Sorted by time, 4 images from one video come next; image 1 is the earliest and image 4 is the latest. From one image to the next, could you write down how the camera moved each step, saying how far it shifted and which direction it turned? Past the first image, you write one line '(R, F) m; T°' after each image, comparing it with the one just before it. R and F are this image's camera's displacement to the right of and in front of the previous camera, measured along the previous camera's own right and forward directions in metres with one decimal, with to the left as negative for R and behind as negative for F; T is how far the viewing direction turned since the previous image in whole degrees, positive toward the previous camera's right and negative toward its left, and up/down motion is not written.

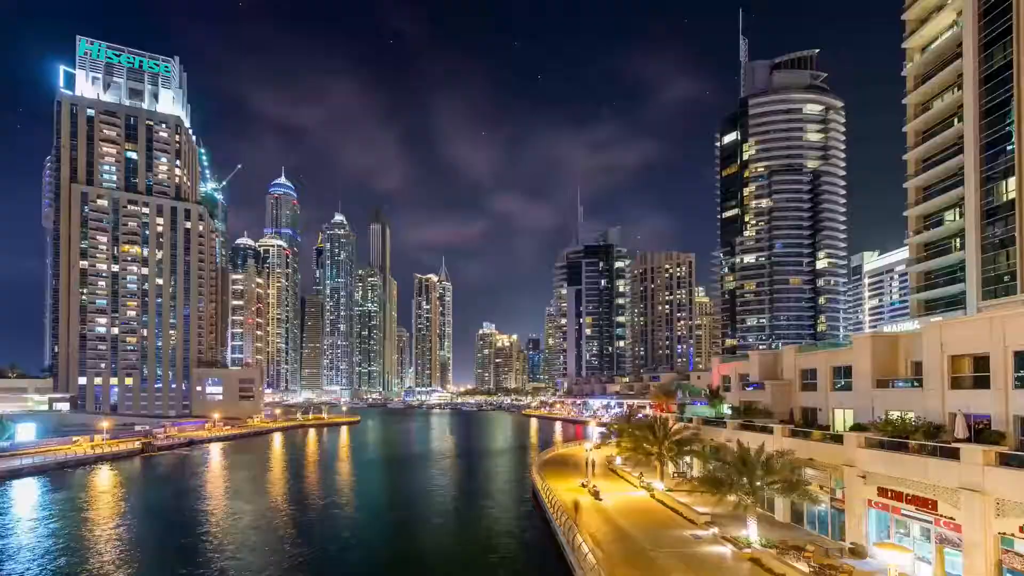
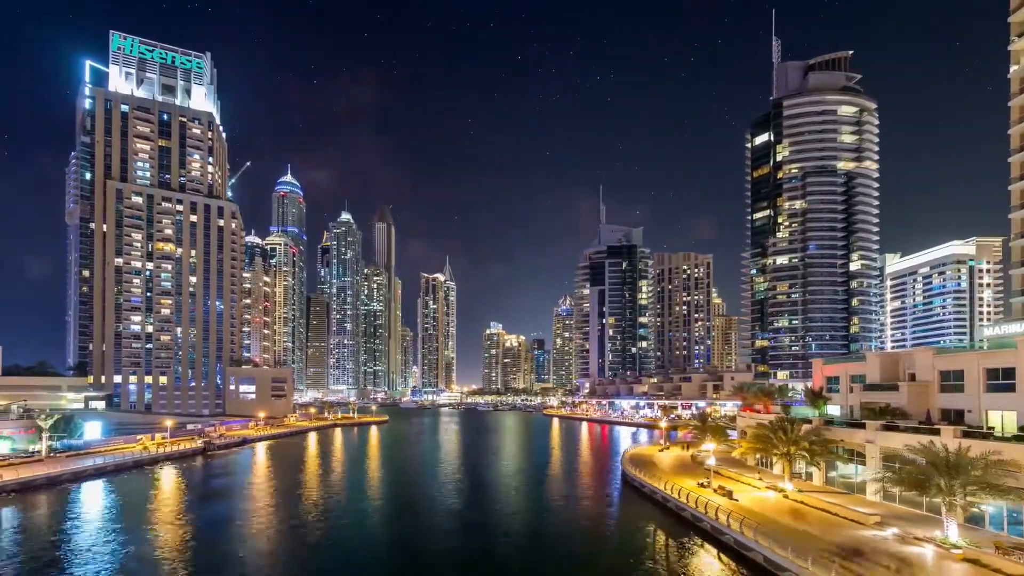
(-7.4, 0.0) m; 0°
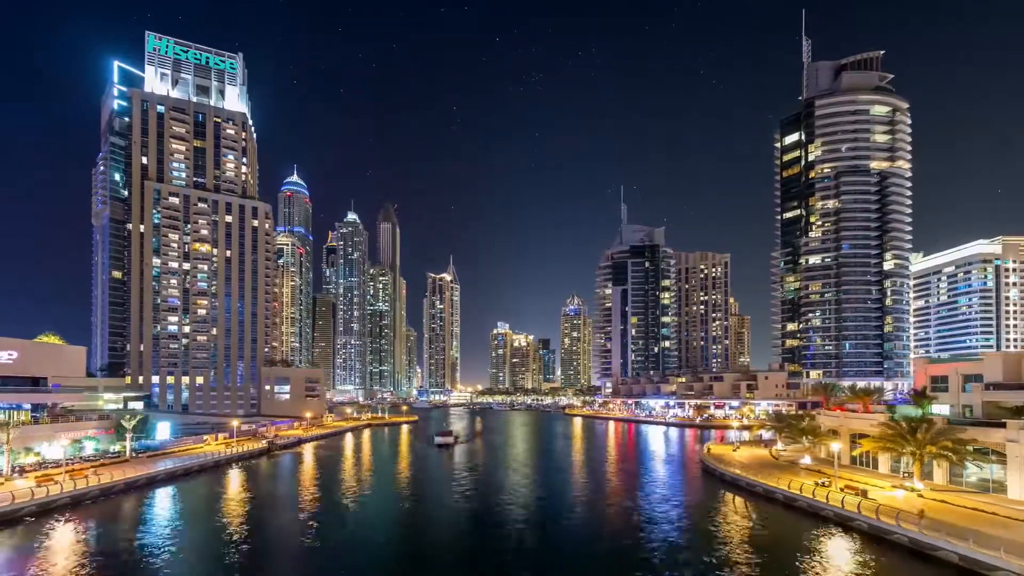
(-7.5, -0.1) m; 0°
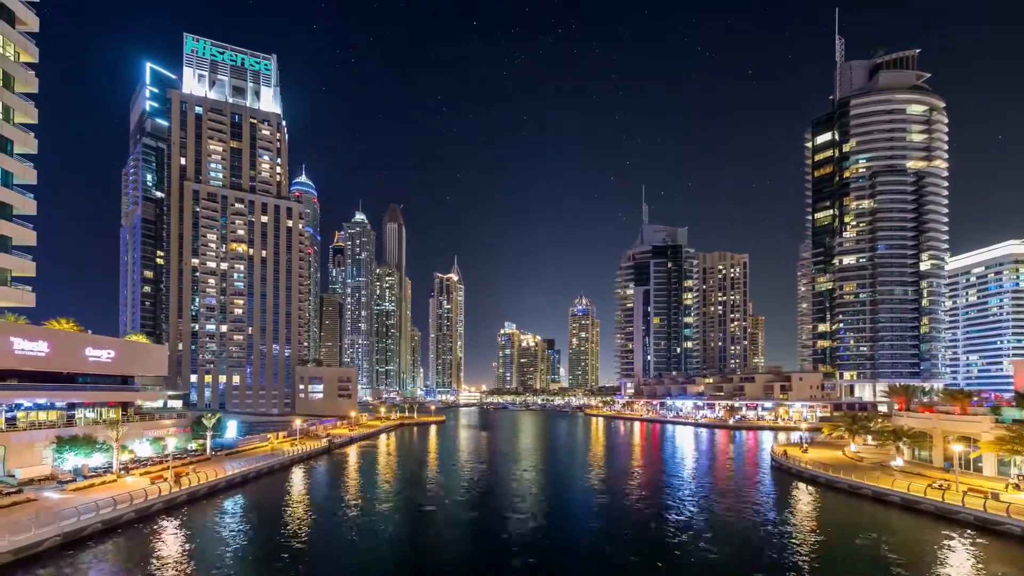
(-7.2, +0.1) m; 0°
